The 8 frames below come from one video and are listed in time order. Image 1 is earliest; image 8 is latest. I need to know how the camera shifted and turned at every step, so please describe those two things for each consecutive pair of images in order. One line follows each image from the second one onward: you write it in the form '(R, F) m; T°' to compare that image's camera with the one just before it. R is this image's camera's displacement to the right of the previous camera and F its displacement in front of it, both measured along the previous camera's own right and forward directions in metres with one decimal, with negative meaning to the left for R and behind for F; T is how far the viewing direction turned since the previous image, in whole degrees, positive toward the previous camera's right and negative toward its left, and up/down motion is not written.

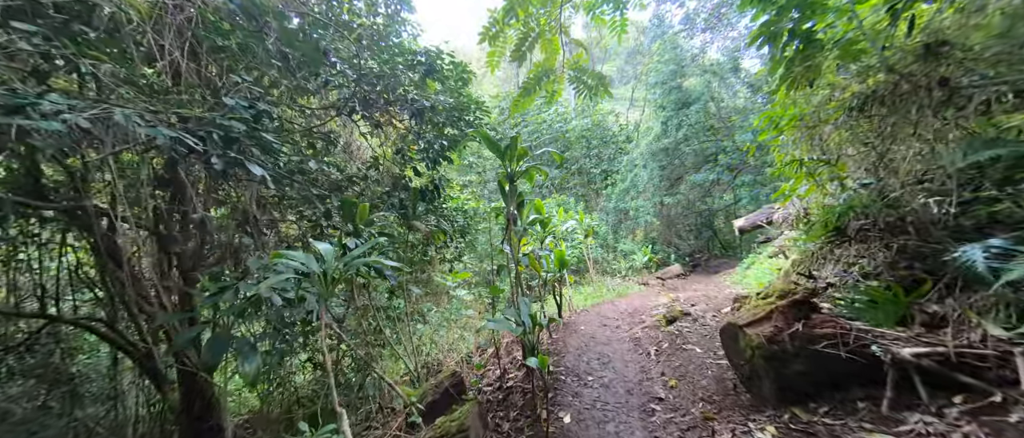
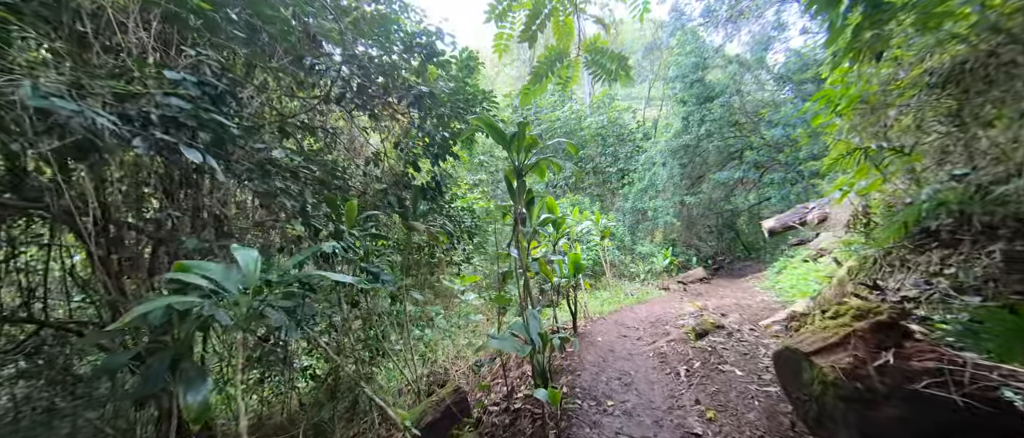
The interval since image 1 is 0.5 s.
(0.0, +0.3) m; -2°
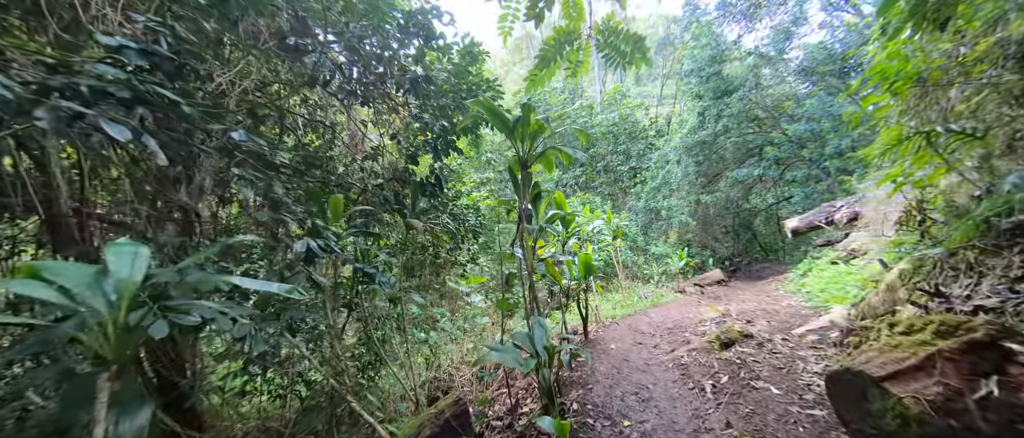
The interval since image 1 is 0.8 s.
(0.0, +0.2) m; -1°
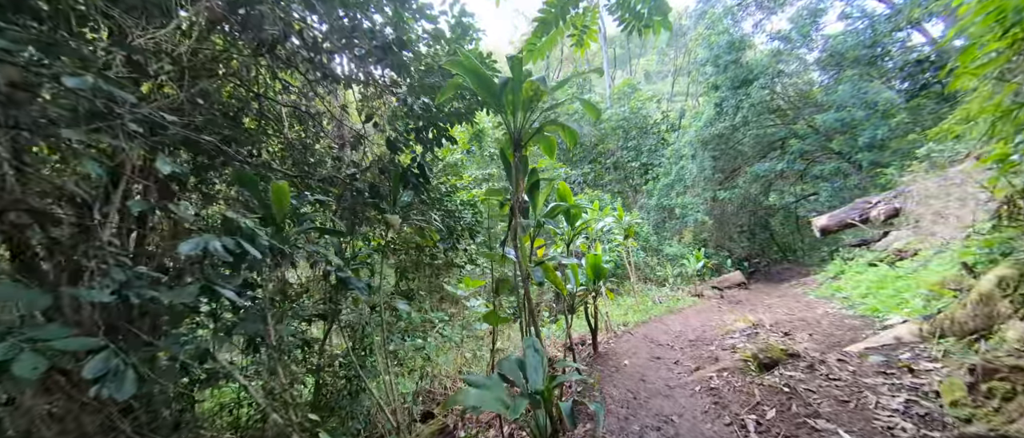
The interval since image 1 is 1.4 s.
(+0.1, +0.4) m; -1°
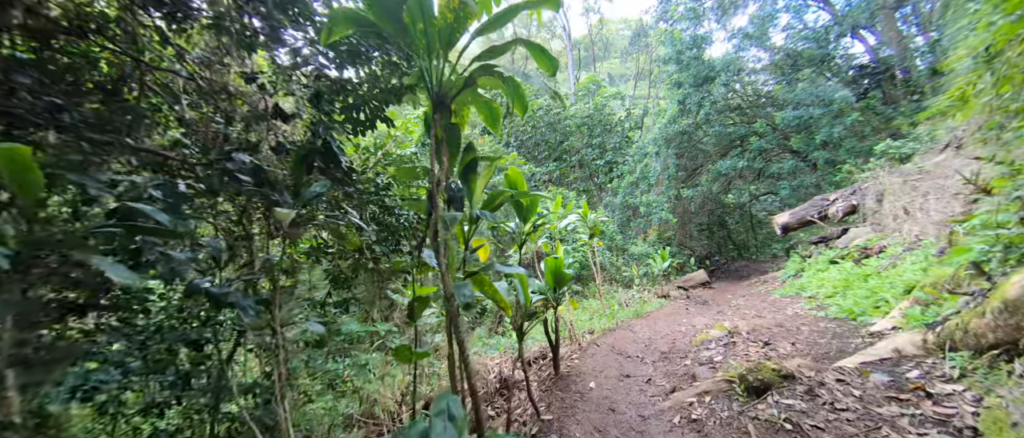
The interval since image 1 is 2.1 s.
(+0.1, +0.4) m; +5°
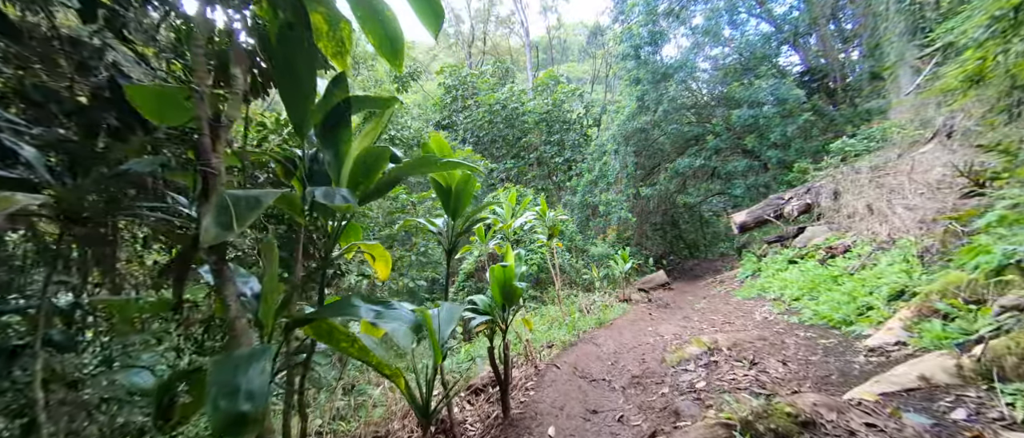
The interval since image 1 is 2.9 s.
(+0.1, +0.5) m; +6°
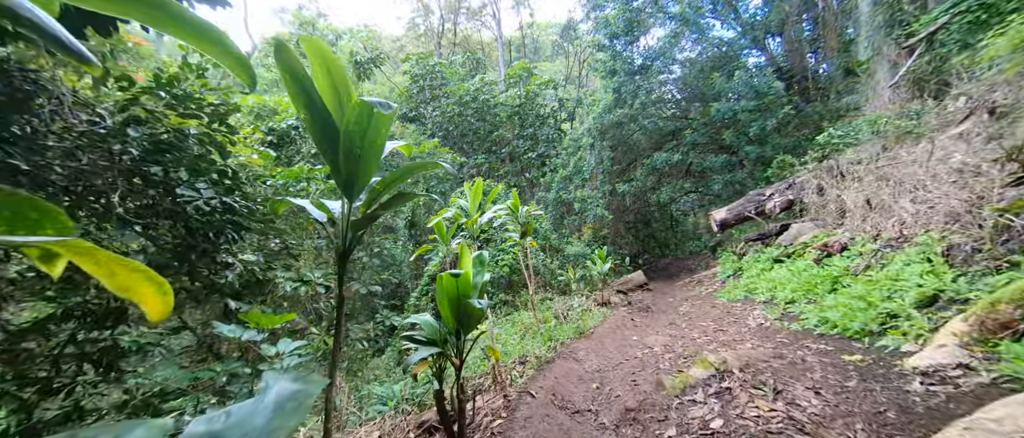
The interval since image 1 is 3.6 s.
(0.0, +0.5) m; +4°
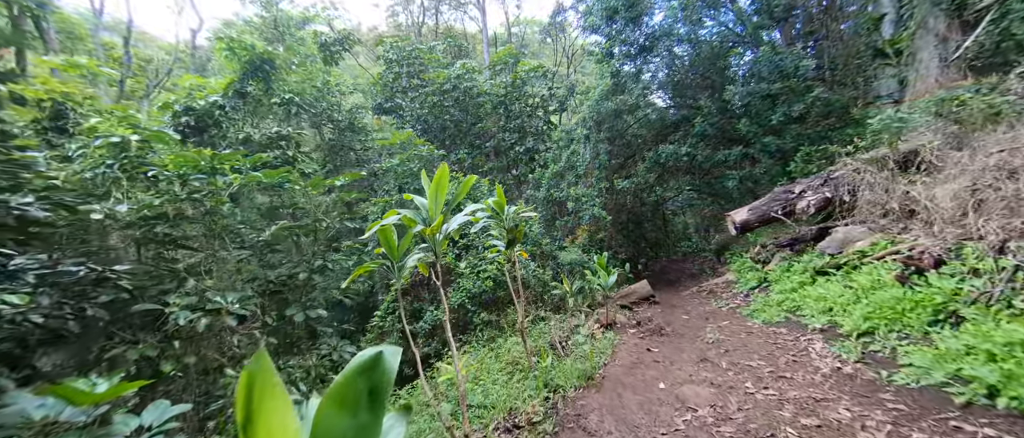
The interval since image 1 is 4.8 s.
(0.0, +0.9) m; +2°
